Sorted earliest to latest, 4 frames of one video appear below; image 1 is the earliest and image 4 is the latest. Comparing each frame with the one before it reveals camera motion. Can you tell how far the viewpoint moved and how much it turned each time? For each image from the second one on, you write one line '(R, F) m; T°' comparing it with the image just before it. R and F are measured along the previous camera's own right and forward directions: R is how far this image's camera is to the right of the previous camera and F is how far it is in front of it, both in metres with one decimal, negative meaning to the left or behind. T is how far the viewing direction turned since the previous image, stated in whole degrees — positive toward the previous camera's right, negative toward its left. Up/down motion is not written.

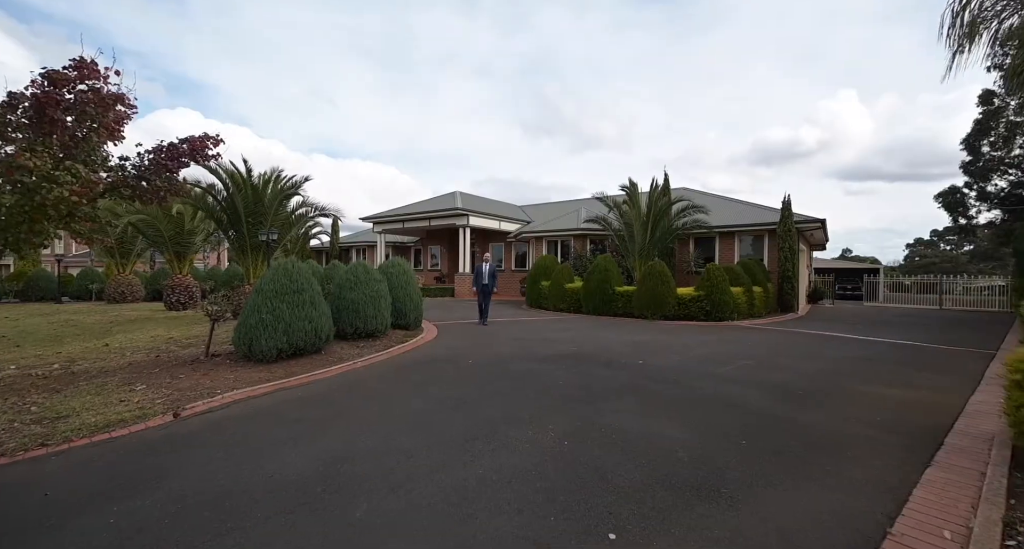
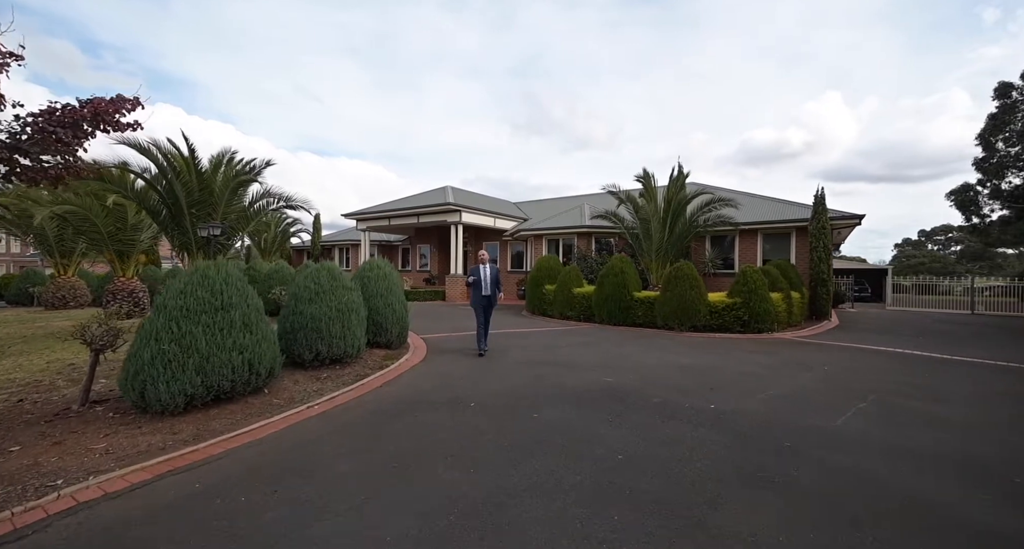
(-0.3, +2.0) m; +1°
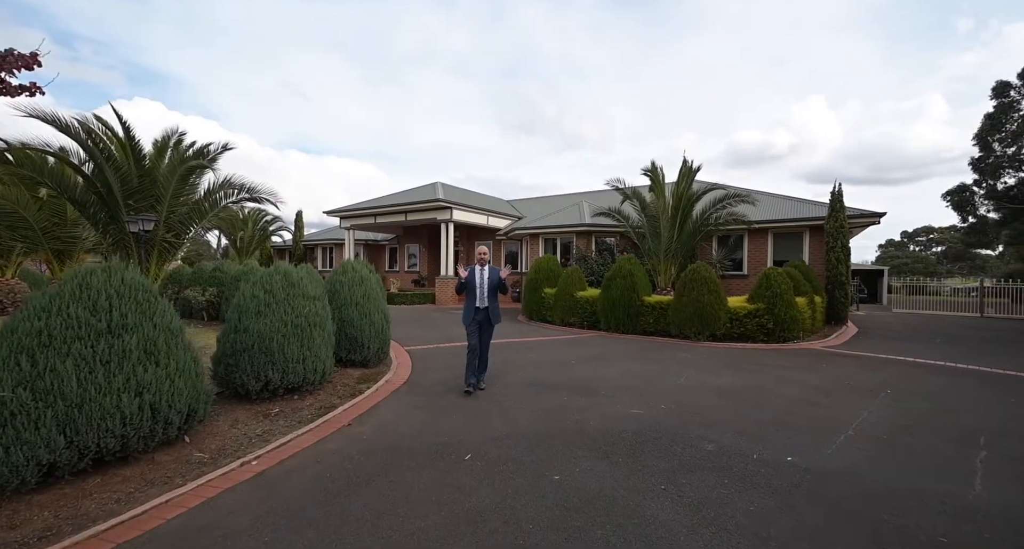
(-0.2, +1.3) m; +1°
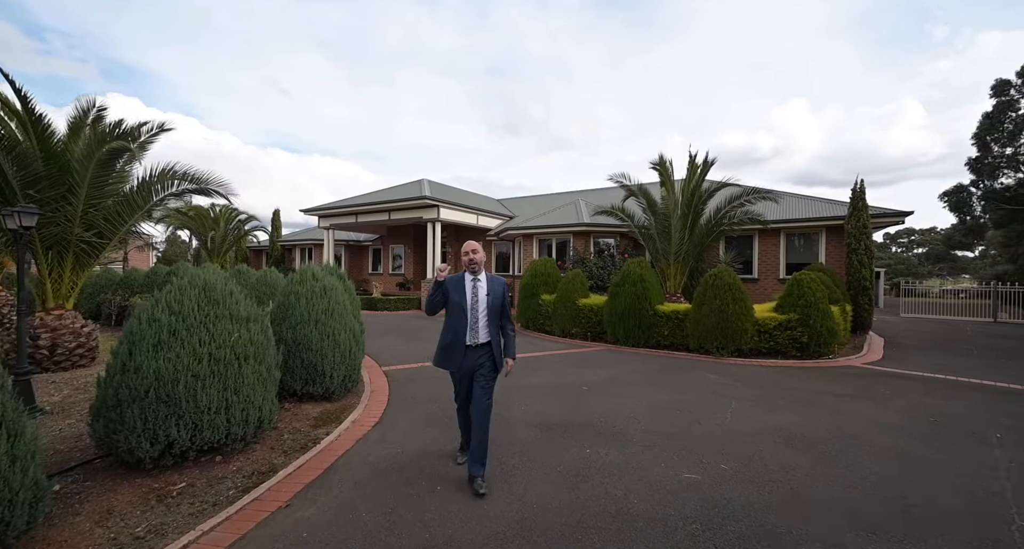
(-0.1, +1.4) m; +1°
